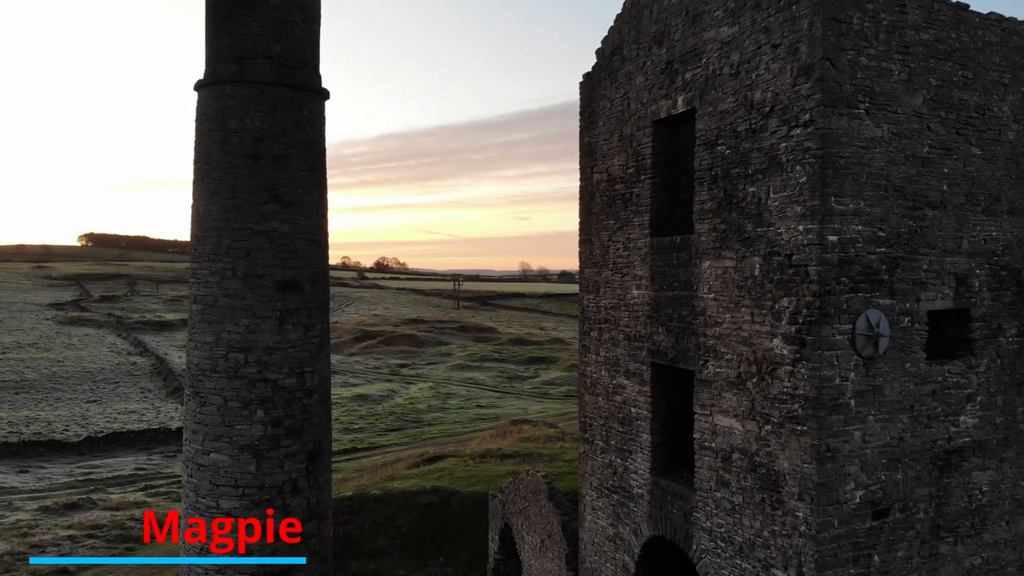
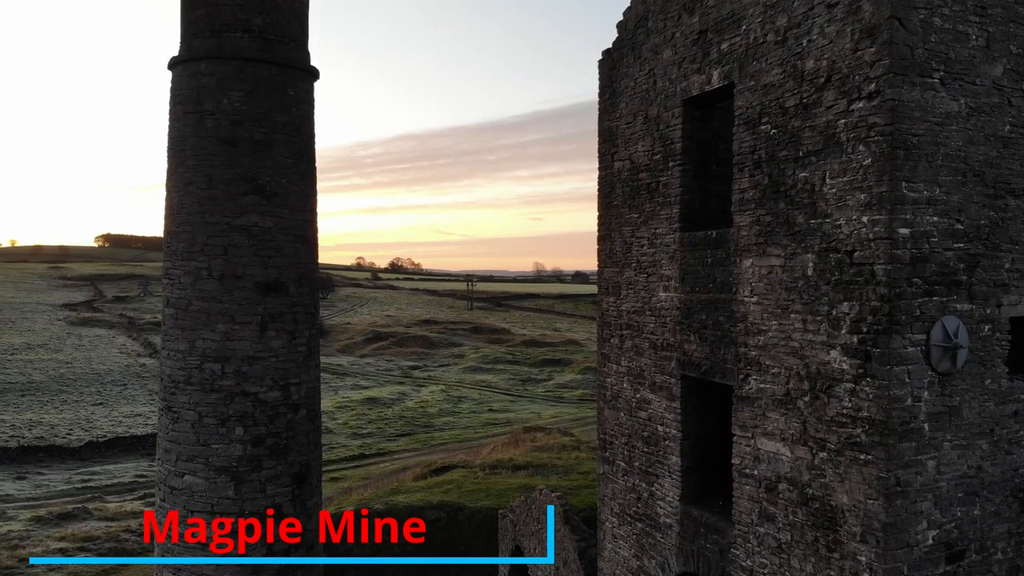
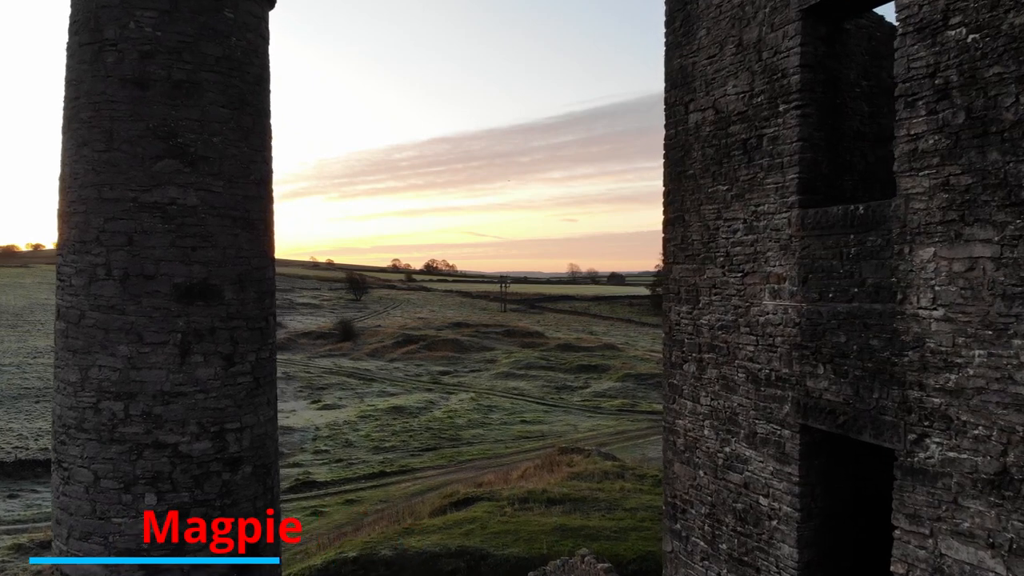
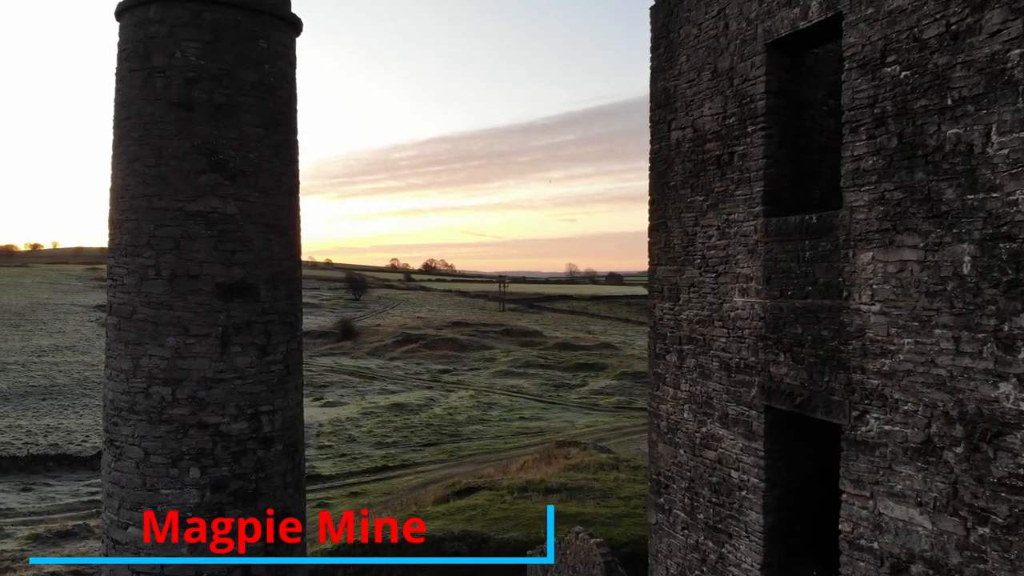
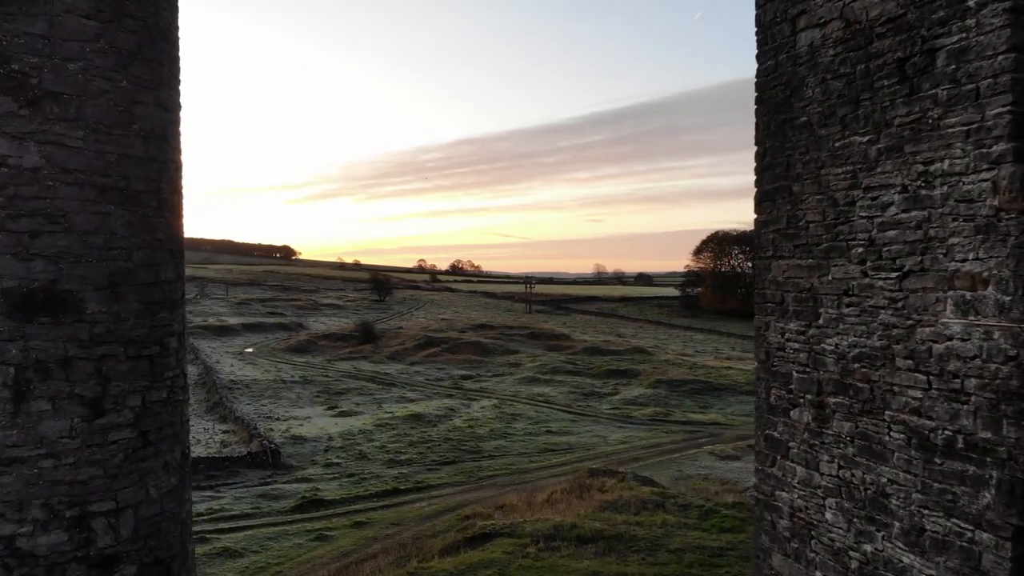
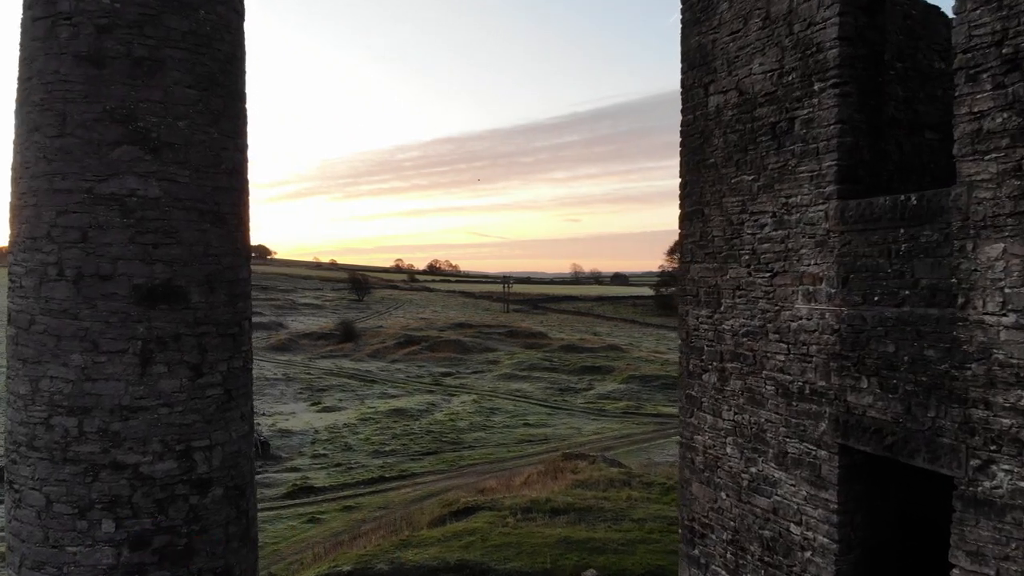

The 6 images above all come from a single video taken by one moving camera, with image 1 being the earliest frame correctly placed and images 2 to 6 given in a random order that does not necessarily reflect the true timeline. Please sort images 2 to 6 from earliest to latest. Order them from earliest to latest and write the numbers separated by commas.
2, 4, 3, 6, 5
